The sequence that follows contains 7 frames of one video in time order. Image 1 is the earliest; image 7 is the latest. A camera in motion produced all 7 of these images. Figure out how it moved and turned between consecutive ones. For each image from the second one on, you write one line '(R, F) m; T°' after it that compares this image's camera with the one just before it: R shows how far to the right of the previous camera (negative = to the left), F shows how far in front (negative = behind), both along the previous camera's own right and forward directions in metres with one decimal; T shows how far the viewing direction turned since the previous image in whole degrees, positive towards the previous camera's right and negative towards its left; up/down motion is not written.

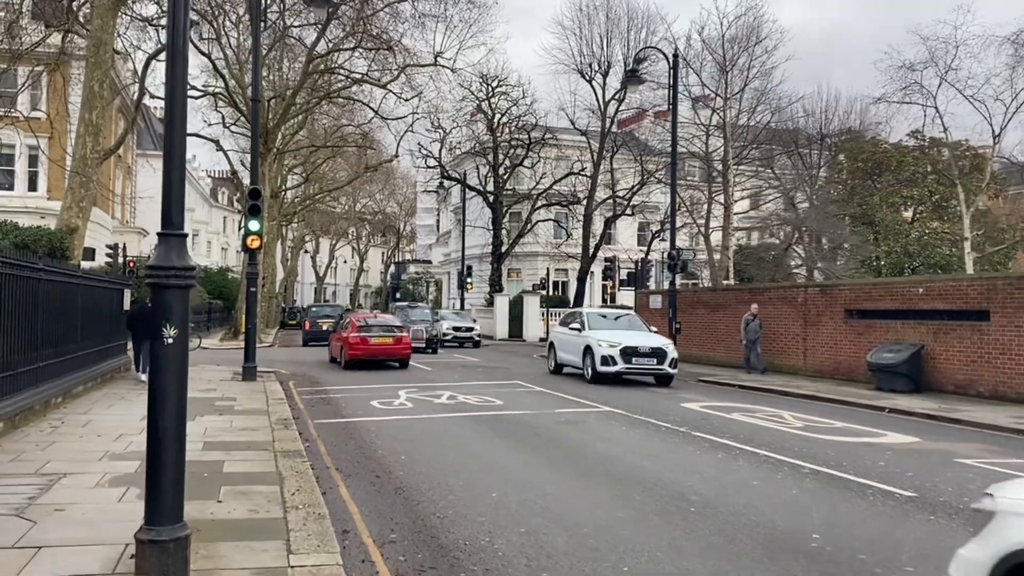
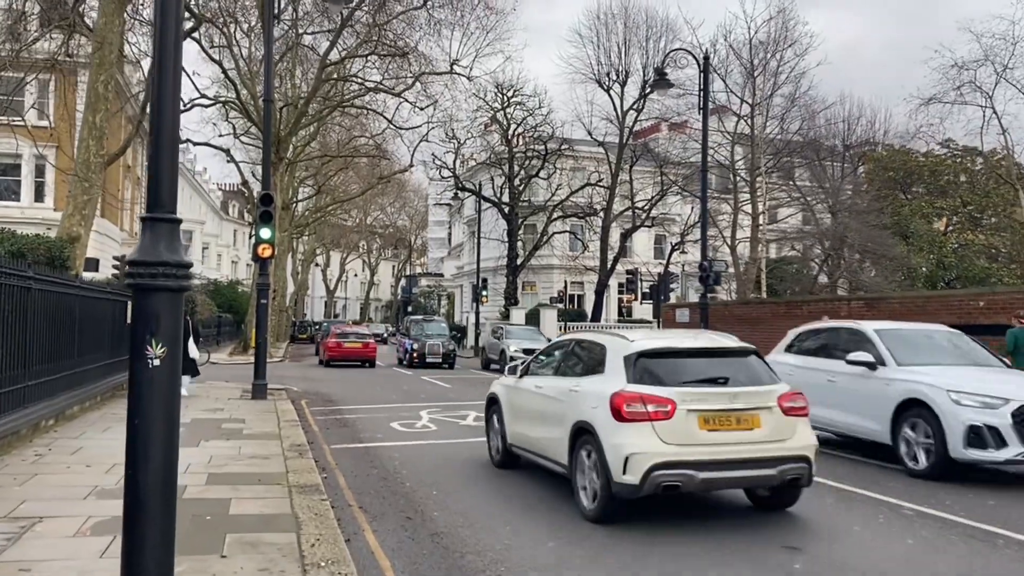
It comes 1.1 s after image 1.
(-0.4, +1.2) m; -1°
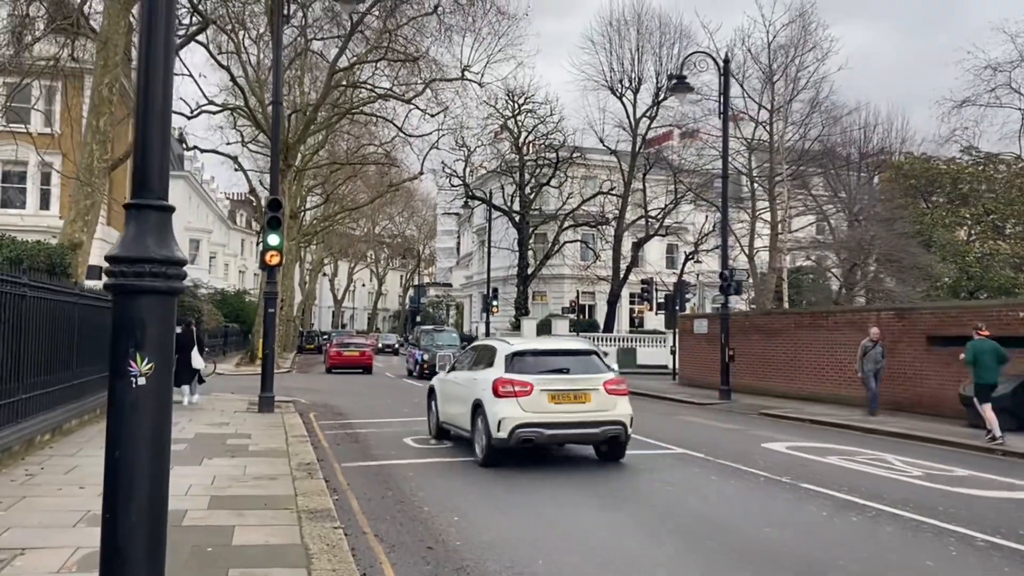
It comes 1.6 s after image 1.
(-0.2, +0.6) m; 0°
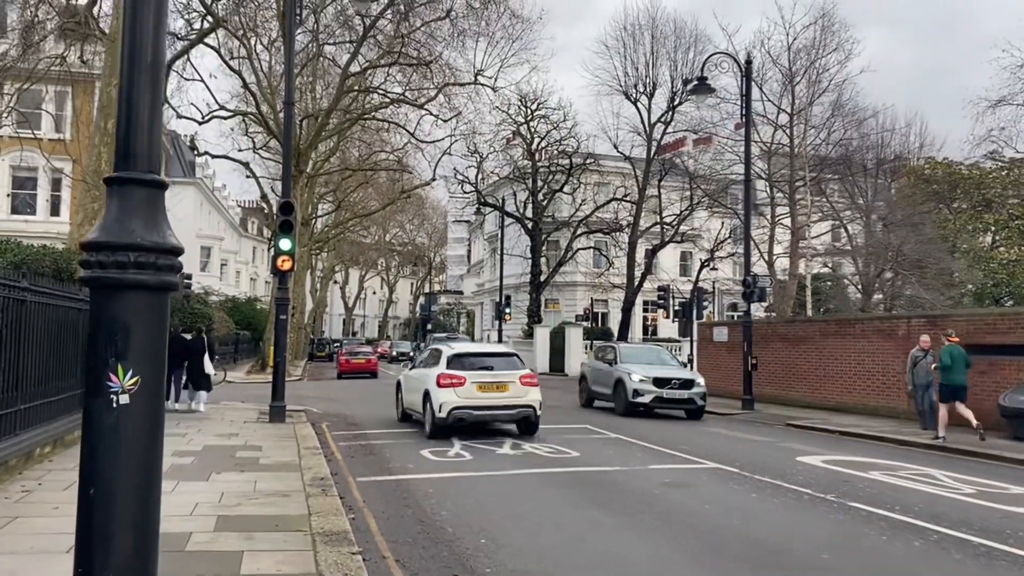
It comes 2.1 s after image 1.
(-0.2, +0.5) m; -1°
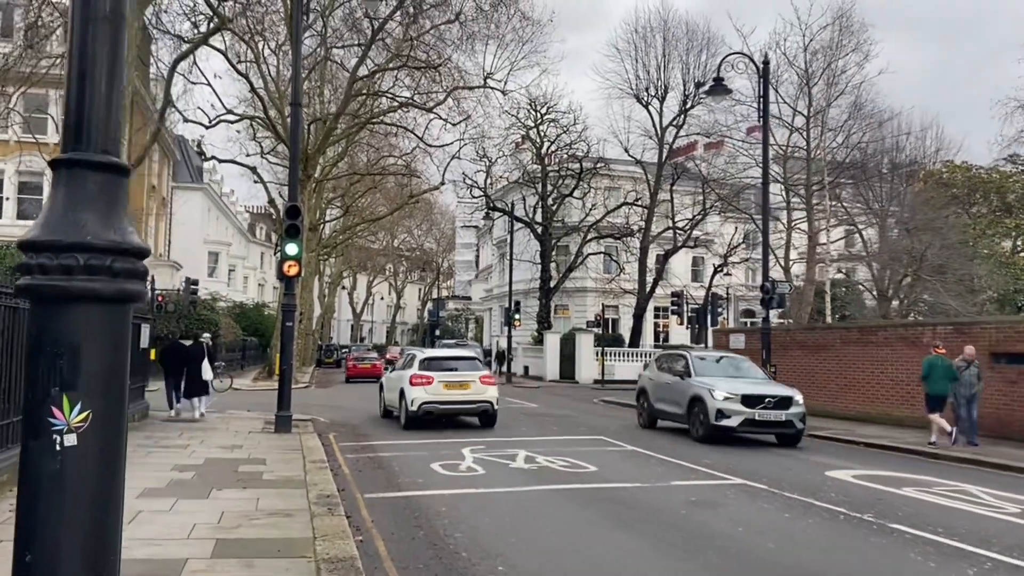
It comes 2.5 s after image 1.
(-0.1, +0.5) m; -1°
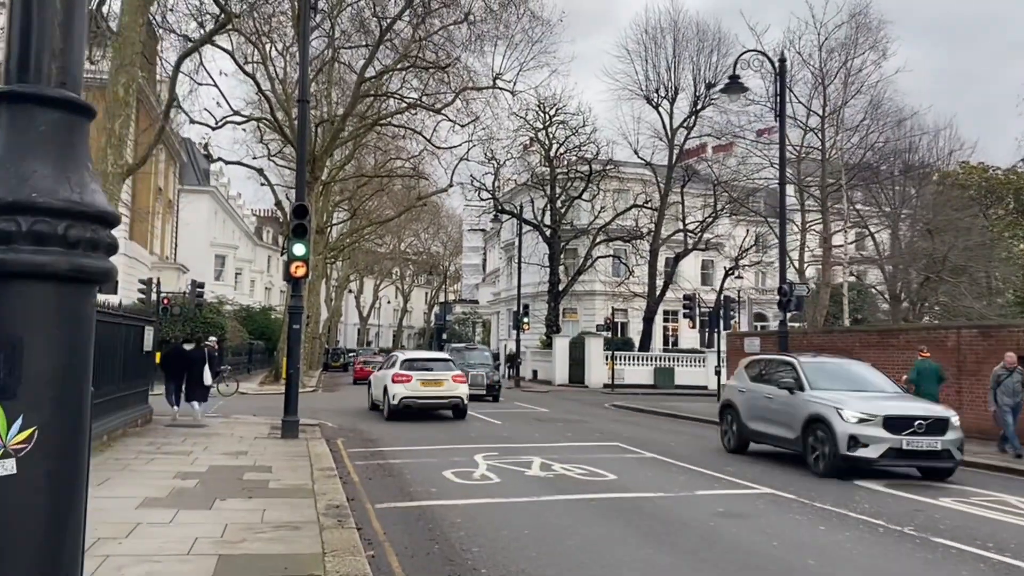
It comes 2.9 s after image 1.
(-0.1, +0.4) m; 0°
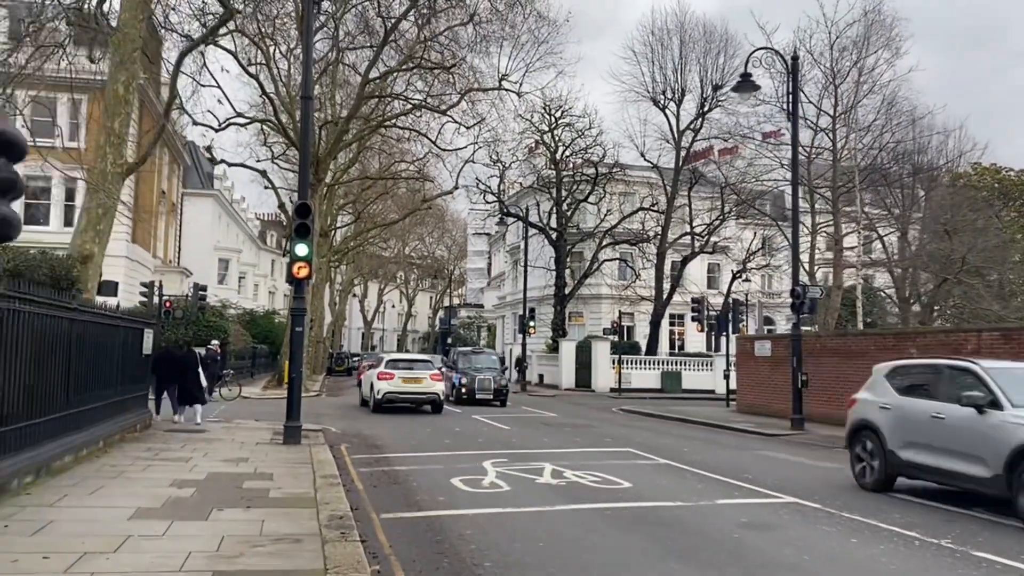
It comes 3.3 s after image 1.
(-0.1, +0.4) m; 0°
